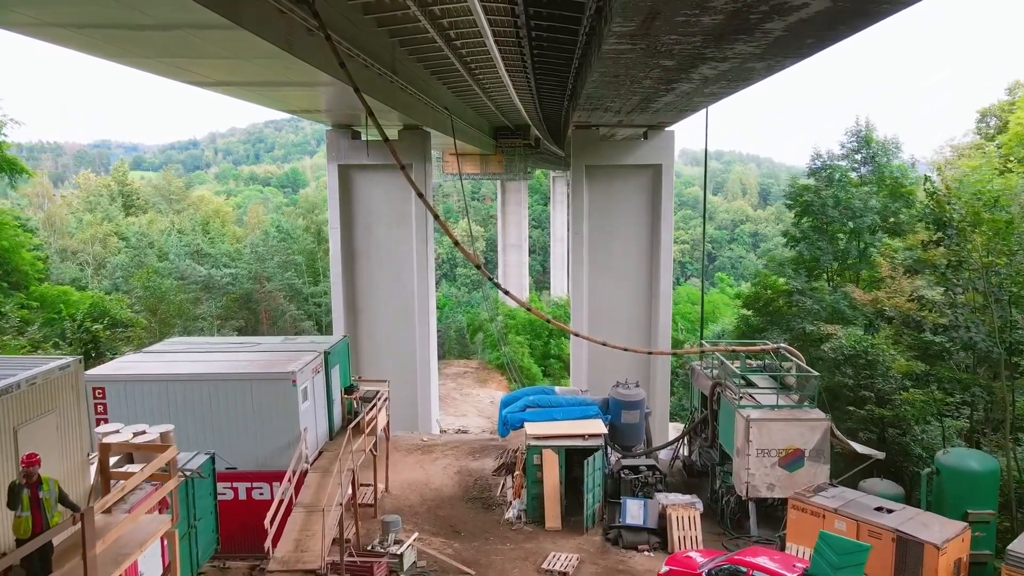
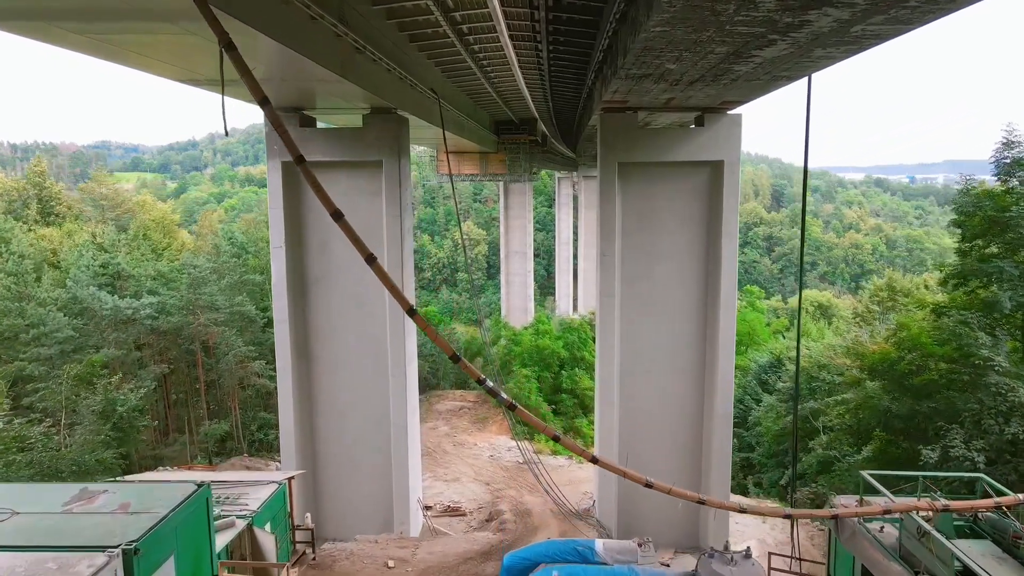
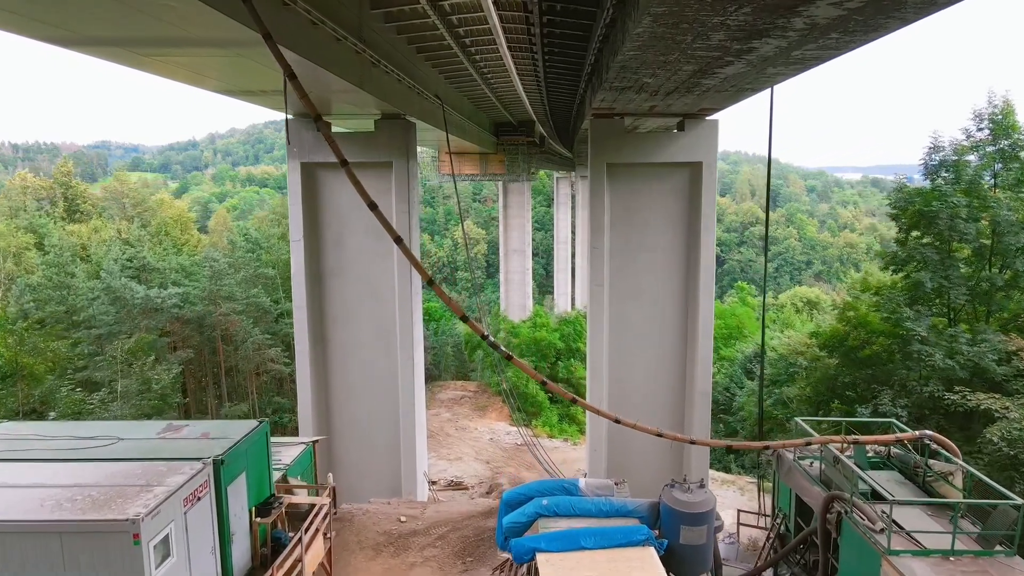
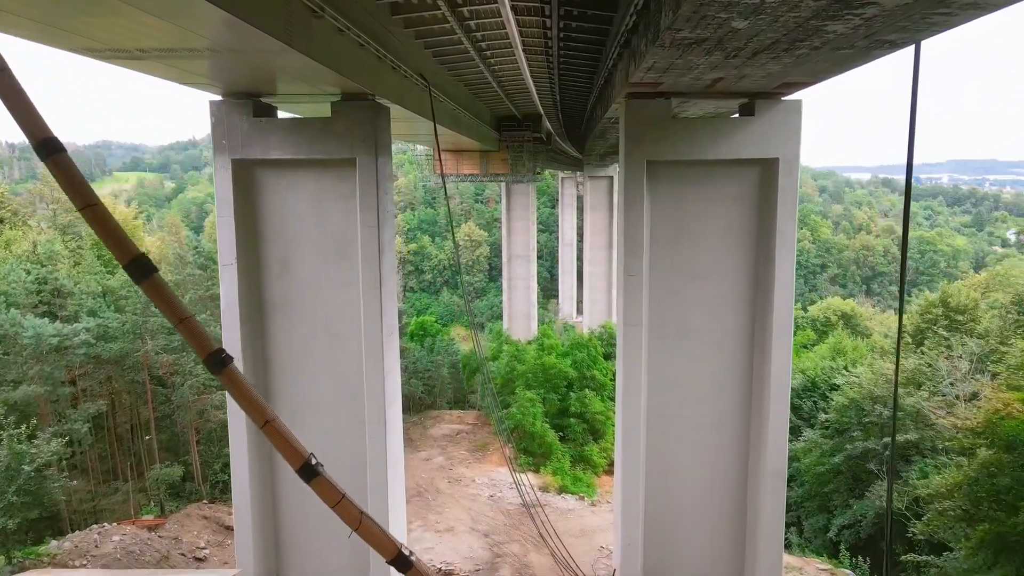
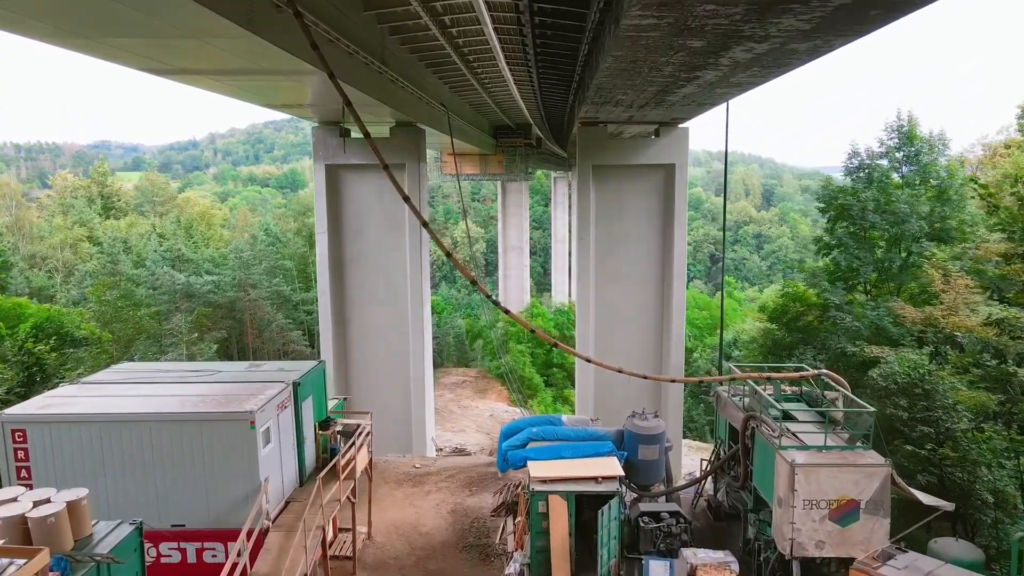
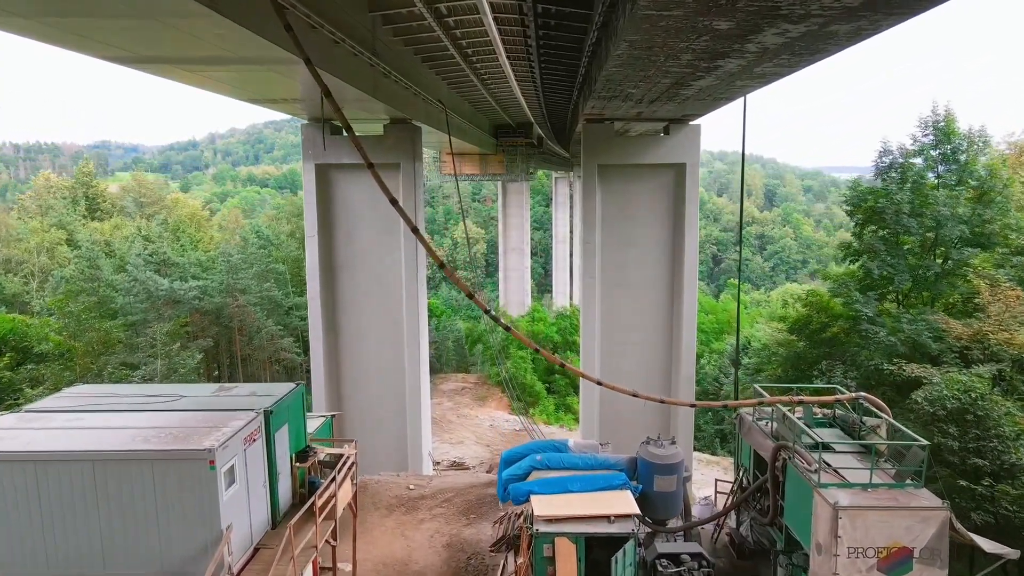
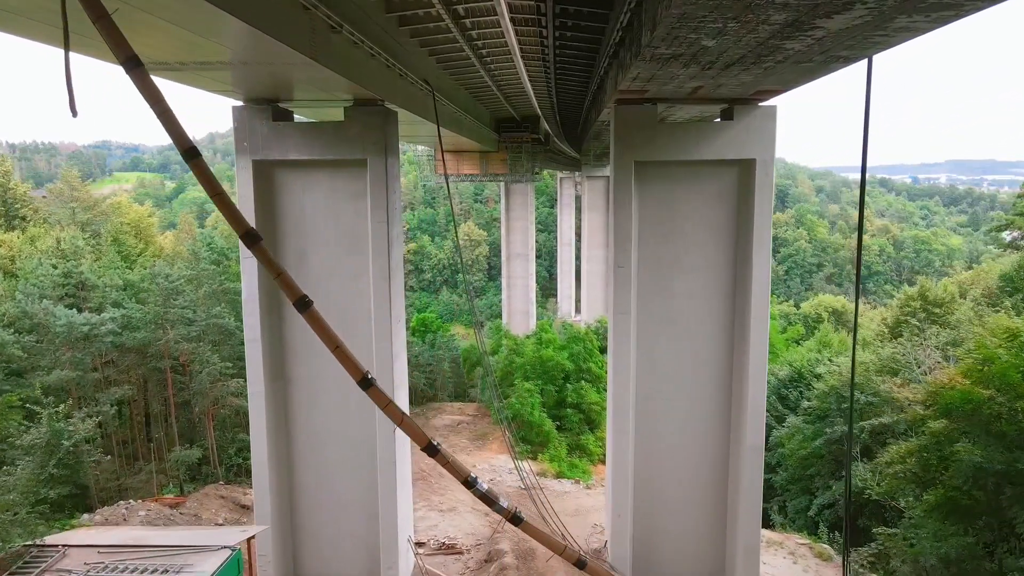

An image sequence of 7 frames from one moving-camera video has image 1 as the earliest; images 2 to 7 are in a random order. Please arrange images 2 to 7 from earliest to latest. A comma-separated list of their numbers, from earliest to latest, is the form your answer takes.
5, 6, 3, 2, 7, 4
